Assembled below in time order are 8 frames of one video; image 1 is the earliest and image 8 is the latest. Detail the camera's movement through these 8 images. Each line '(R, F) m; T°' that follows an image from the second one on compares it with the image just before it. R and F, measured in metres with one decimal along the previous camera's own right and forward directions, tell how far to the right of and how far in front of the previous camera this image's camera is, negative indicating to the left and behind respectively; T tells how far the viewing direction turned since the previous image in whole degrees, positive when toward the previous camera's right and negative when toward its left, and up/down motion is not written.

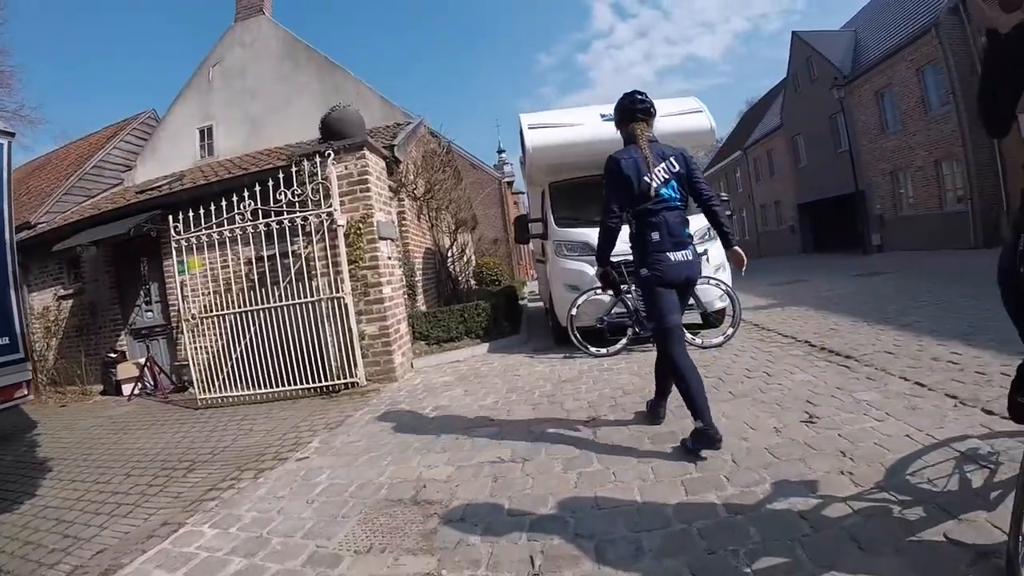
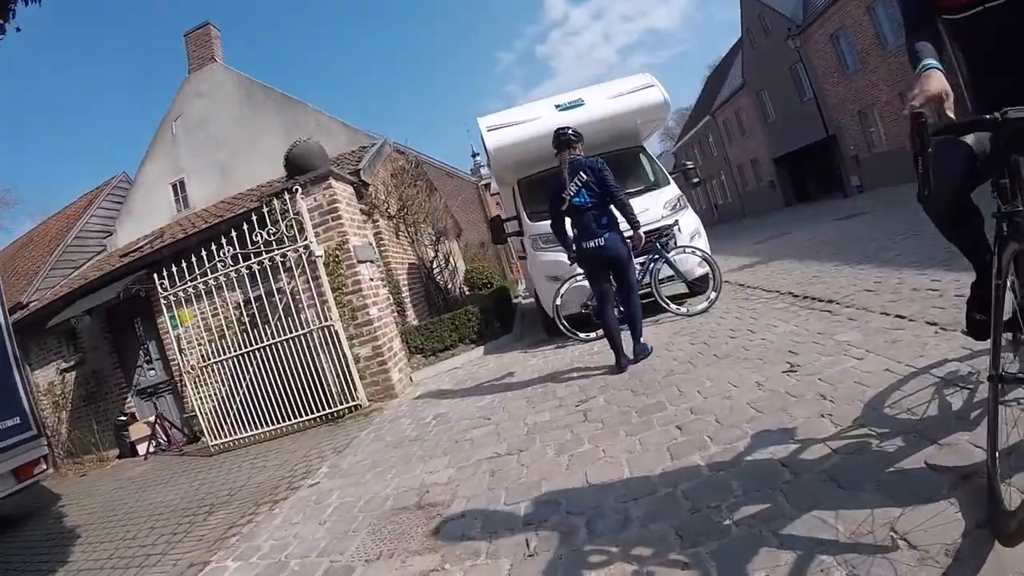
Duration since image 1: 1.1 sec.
(+0.2, -0.1) m; 0°
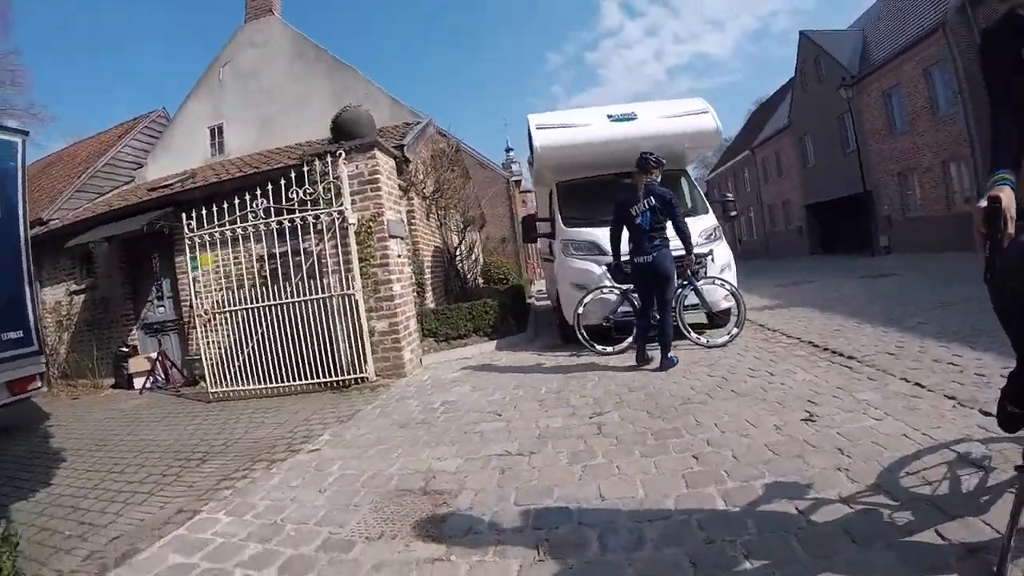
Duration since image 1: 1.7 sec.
(-0.2, 0.0) m; -1°
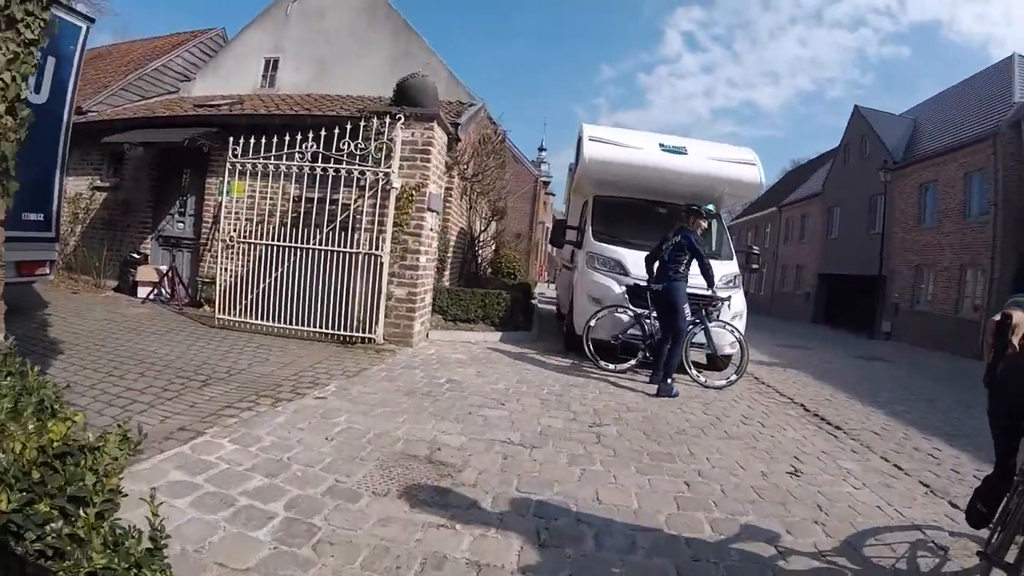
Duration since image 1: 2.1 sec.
(-0.2, -0.2) m; 0°
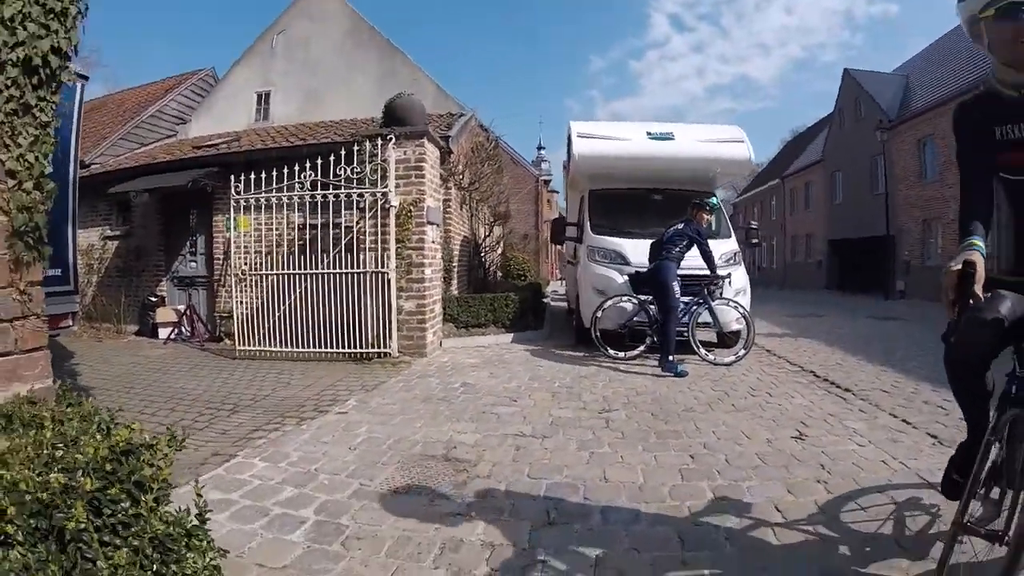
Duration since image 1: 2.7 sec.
(+0.1, -0.2) m; -1°
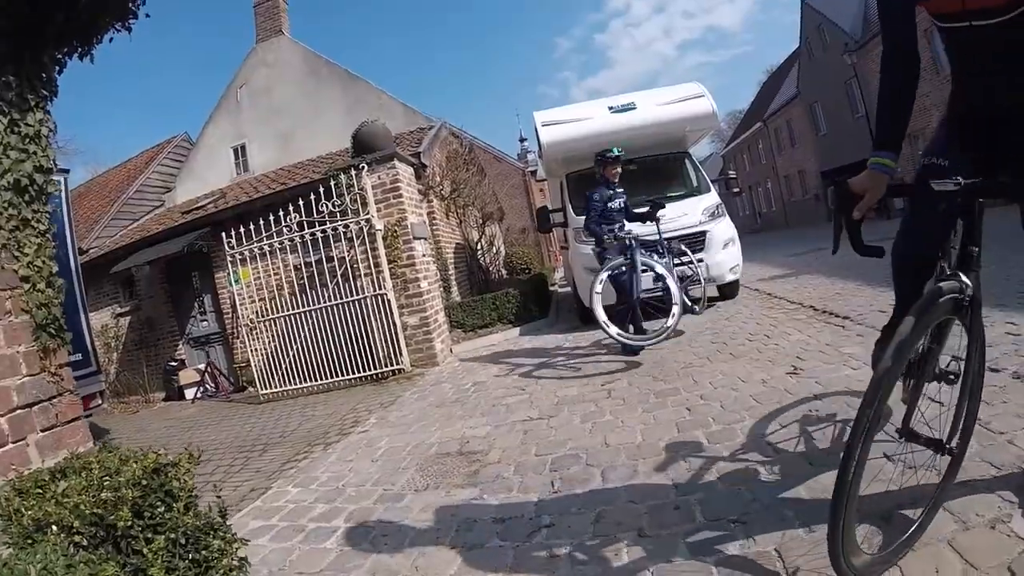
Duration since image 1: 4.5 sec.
(+0.2, -0.2) m; -1°
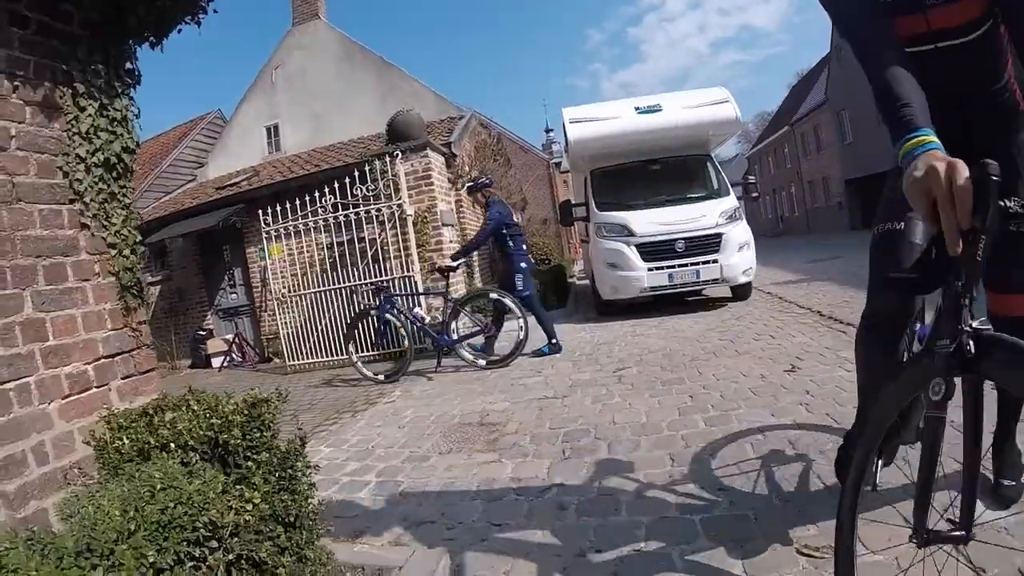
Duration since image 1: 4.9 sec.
(0.0, -0.4) m; -2°
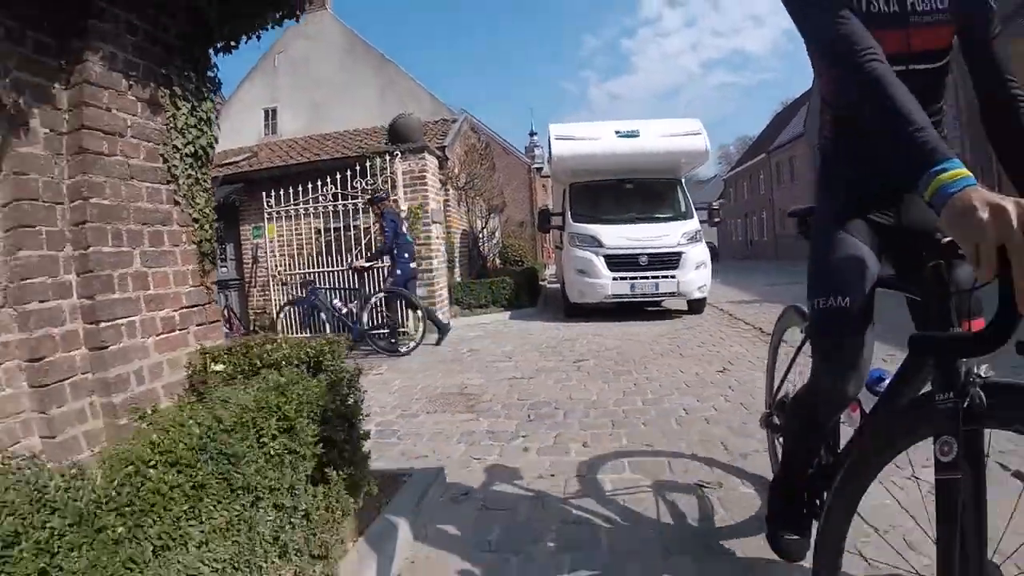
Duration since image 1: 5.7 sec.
(-0.1, -0.8) m; +3°
